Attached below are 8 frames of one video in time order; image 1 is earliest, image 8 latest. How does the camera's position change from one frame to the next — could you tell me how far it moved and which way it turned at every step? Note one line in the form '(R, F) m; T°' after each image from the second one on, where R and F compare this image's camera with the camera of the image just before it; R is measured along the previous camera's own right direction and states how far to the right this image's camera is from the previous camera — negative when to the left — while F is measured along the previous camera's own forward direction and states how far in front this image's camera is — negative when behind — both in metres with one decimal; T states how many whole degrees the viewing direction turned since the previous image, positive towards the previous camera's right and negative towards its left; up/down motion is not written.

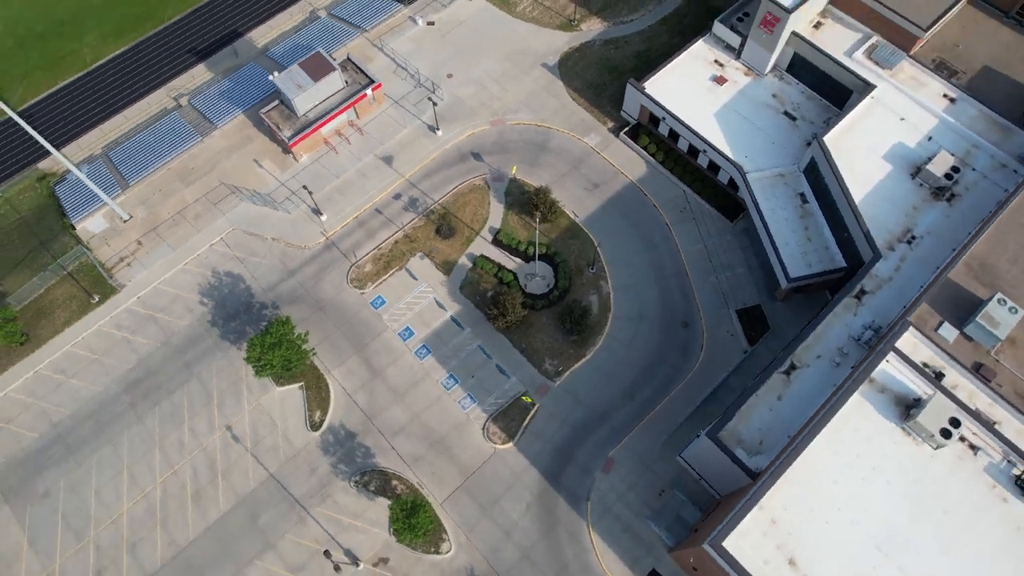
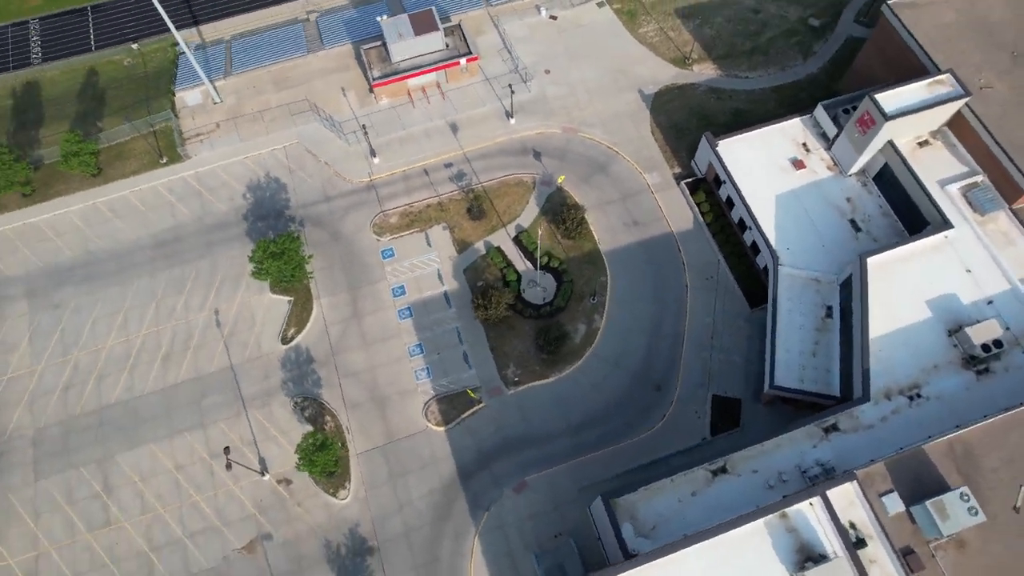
(+9.3, +0.7) m; -9°
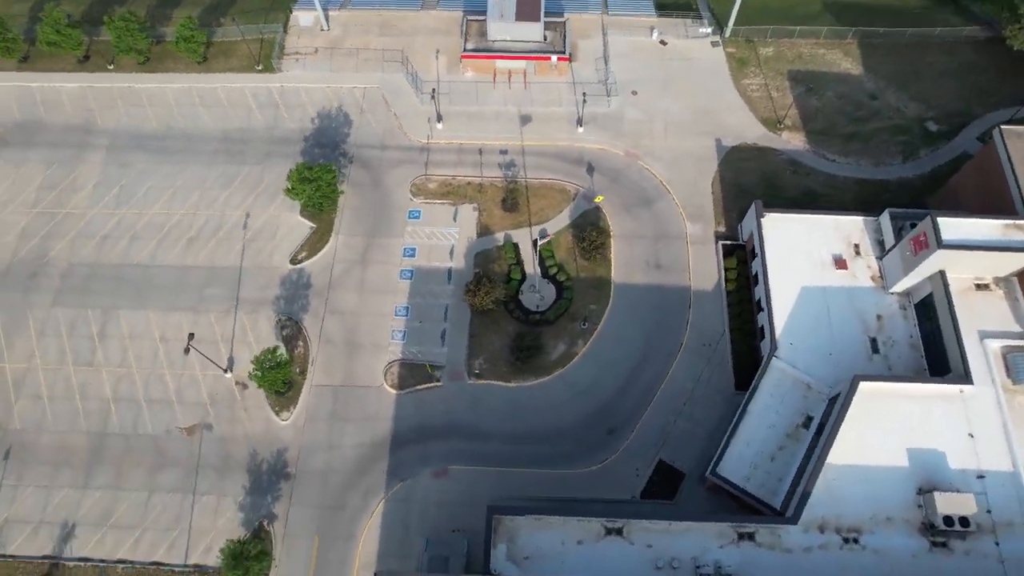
(+8.4, +0.7) m; -8°
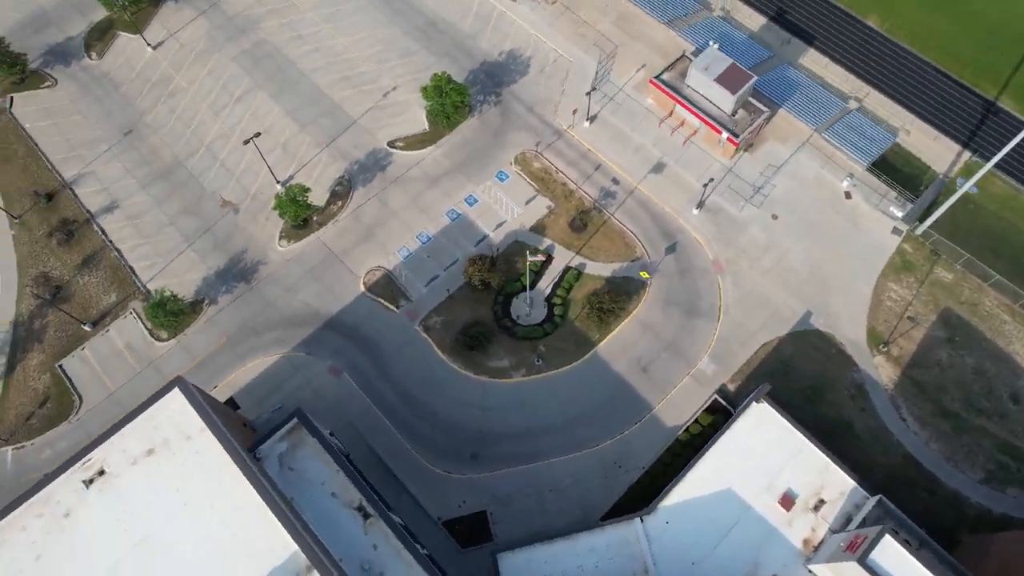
(+15.9, +2.8) m; -16°
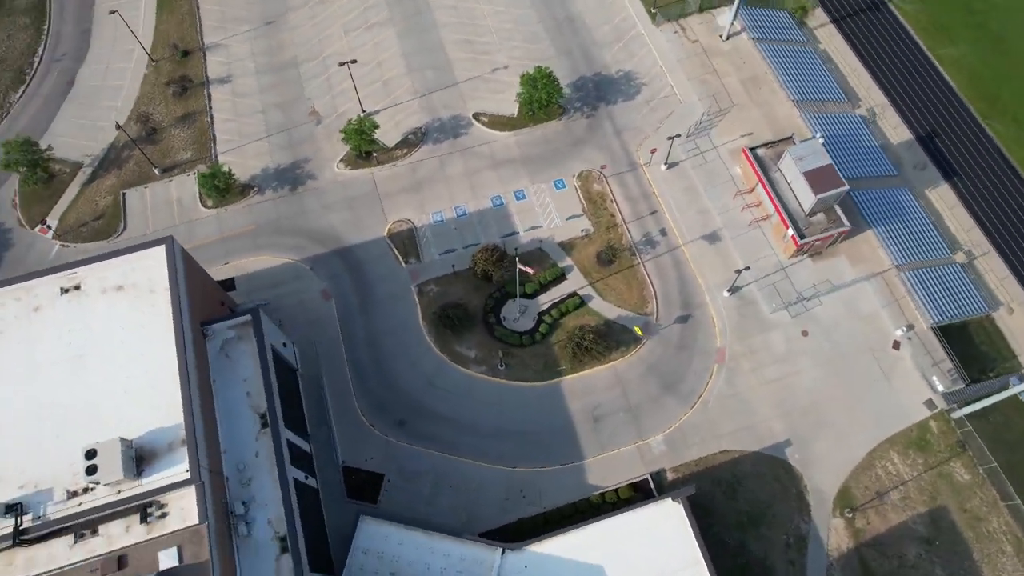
(+10.1, +0.9) m; -10°
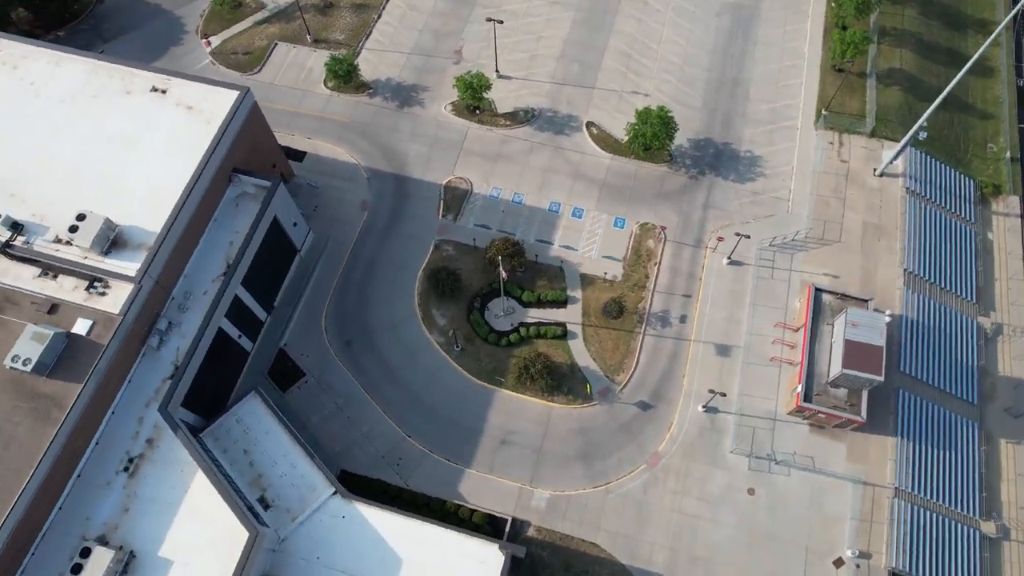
(+12.6, +1.5) m; -12°
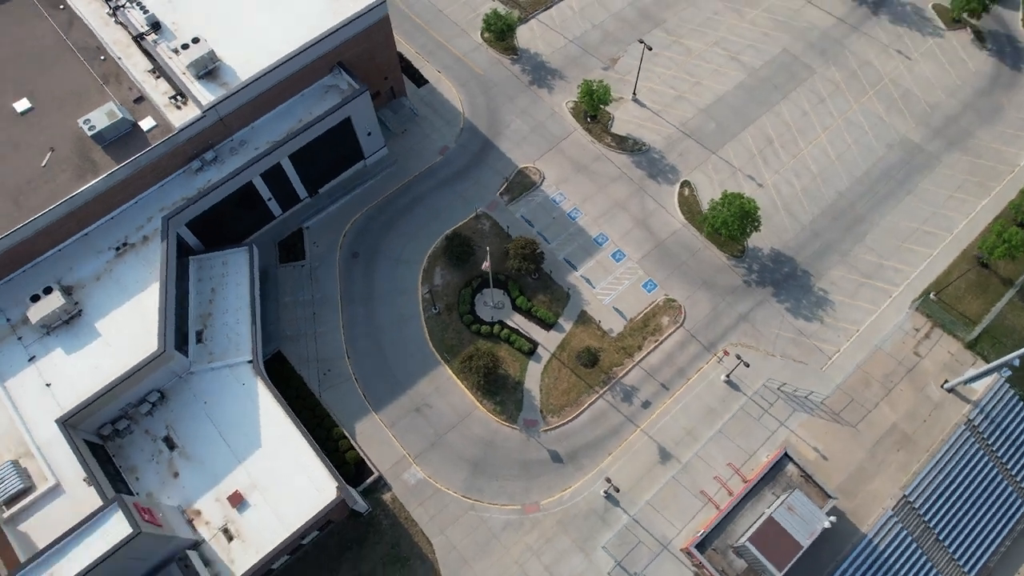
(+12.3, +1.2) m; -12°
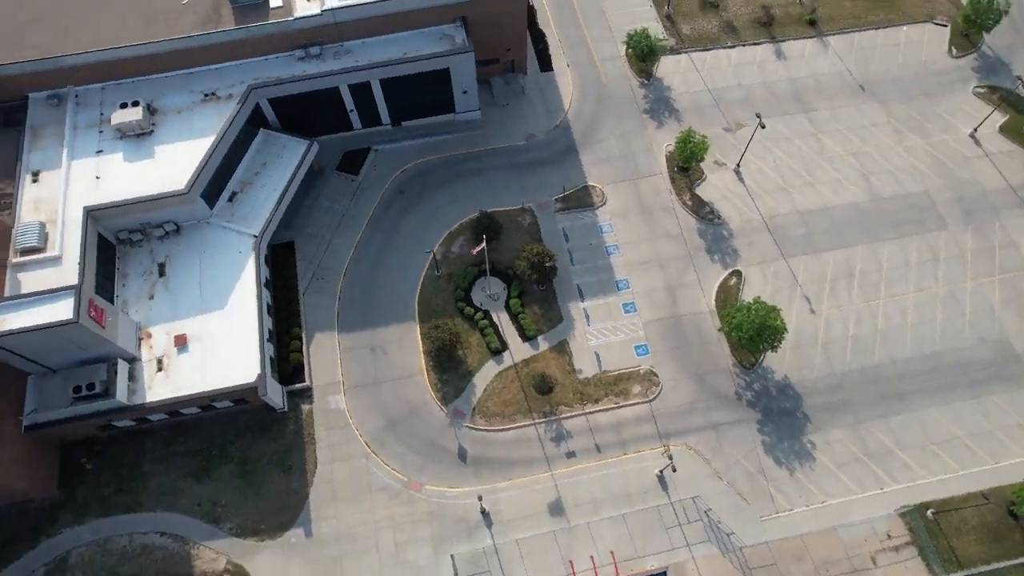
(+11.0, +1.1) m; -11°
